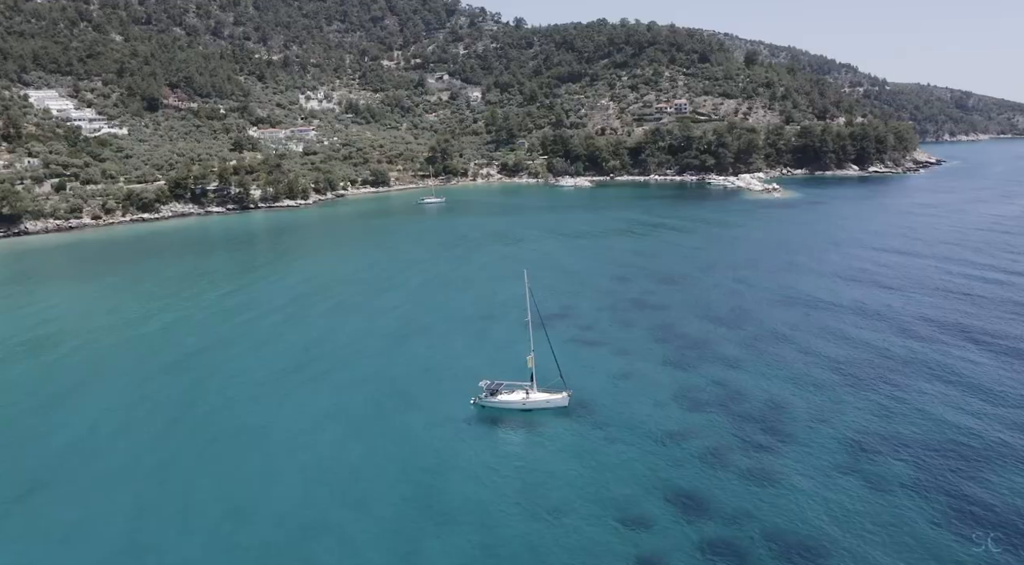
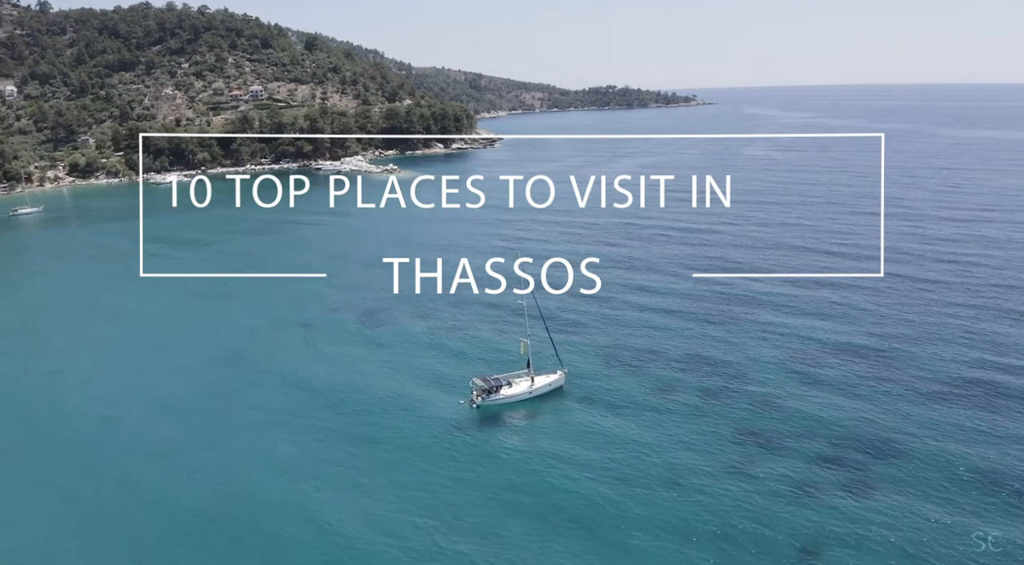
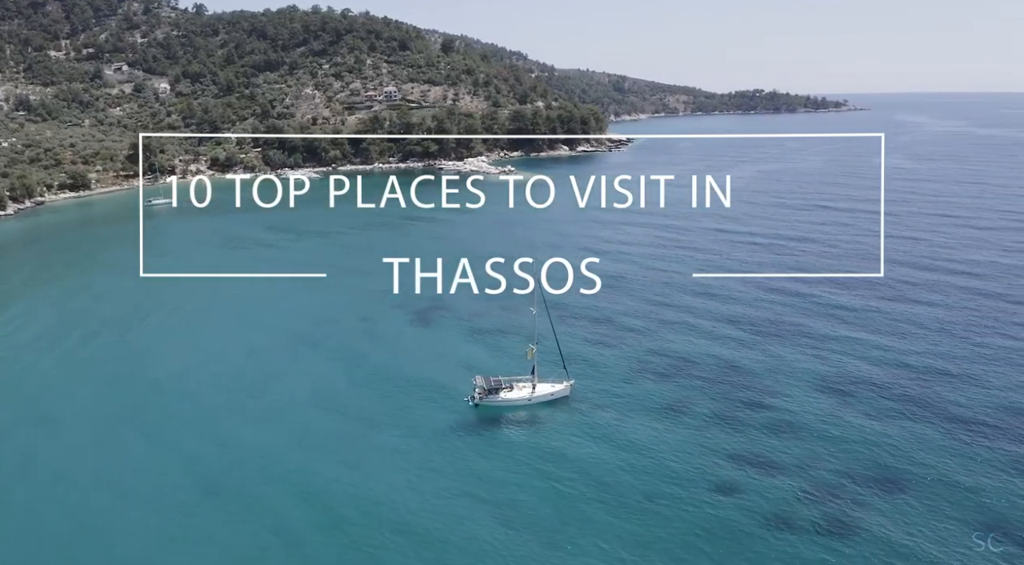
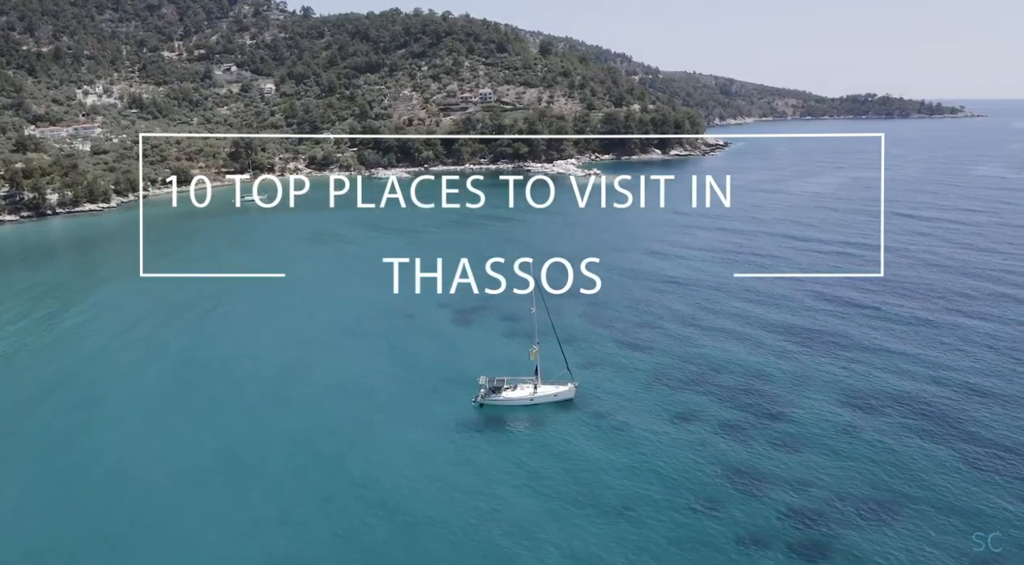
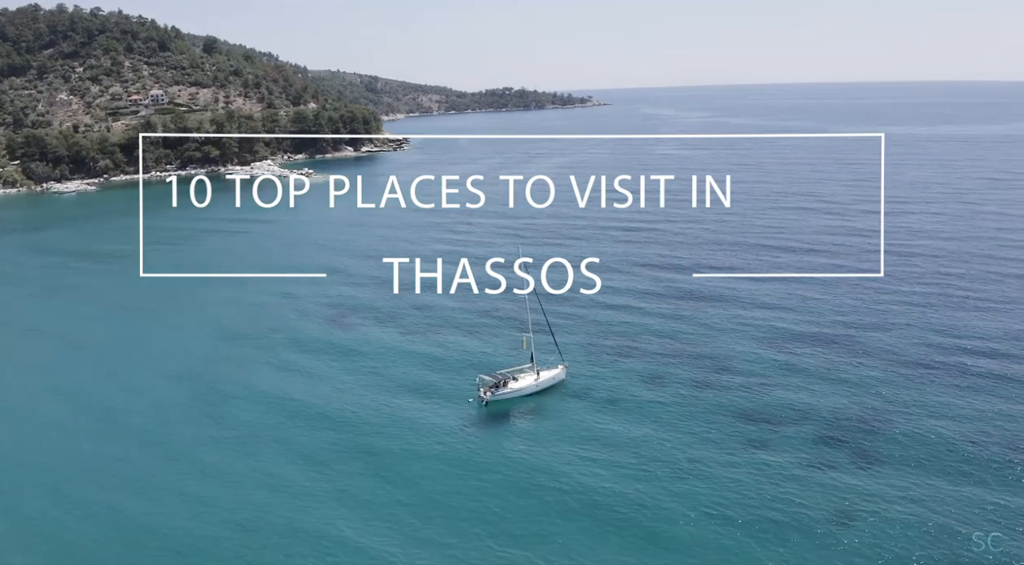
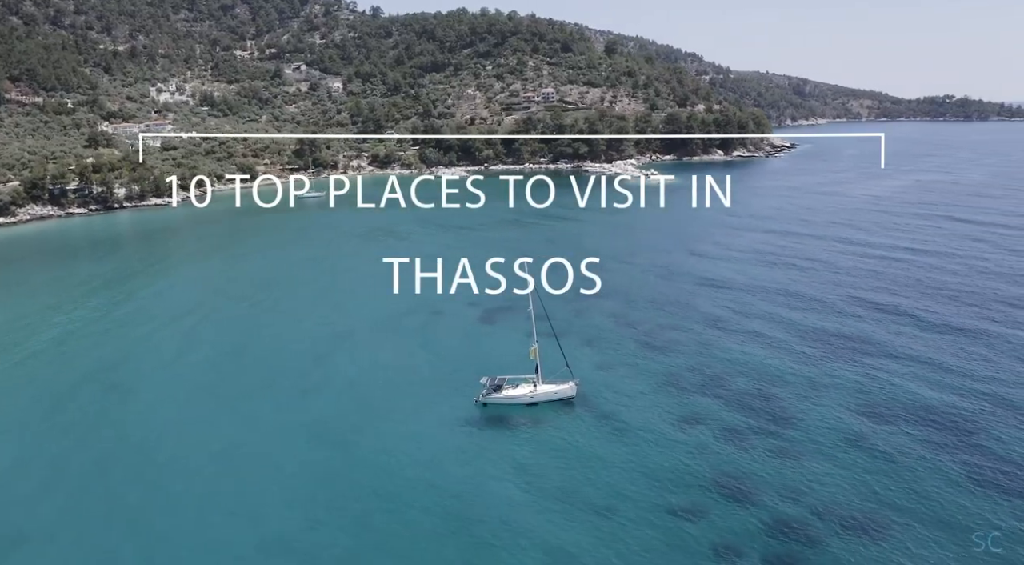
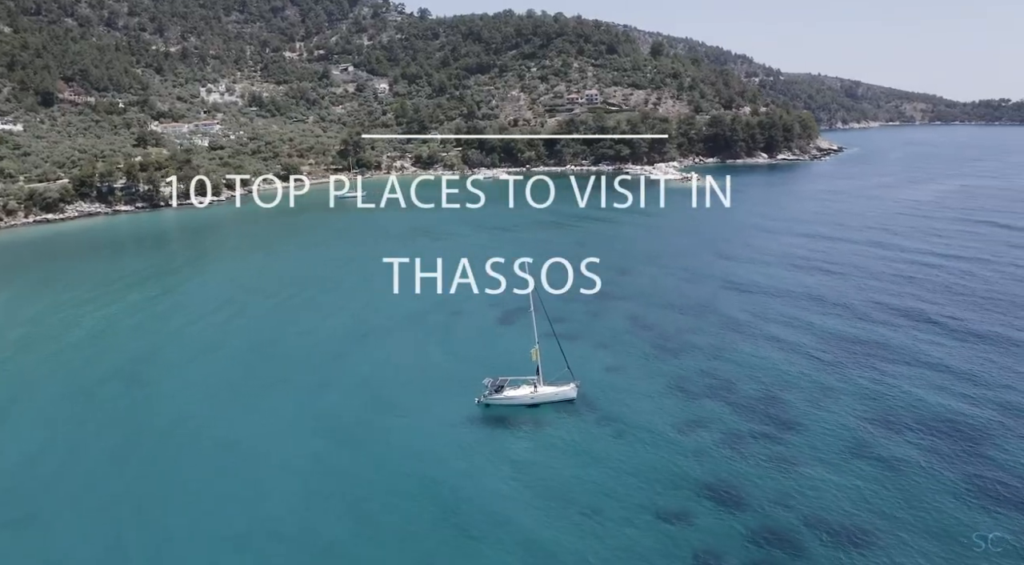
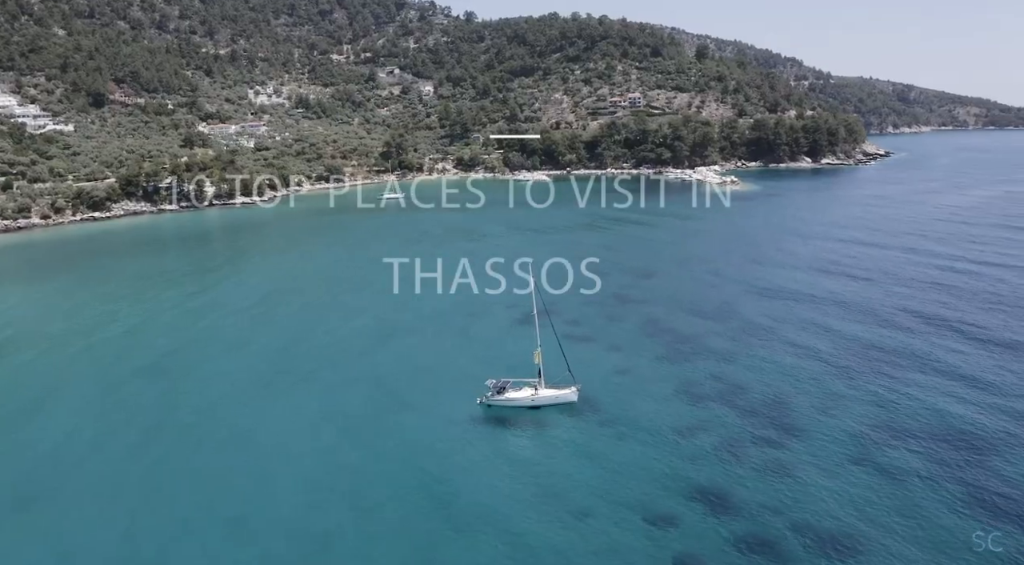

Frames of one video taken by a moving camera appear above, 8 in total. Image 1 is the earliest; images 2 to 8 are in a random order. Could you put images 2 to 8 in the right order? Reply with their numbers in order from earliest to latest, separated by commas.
8, 7, 6, 4, 3, 2, 5
